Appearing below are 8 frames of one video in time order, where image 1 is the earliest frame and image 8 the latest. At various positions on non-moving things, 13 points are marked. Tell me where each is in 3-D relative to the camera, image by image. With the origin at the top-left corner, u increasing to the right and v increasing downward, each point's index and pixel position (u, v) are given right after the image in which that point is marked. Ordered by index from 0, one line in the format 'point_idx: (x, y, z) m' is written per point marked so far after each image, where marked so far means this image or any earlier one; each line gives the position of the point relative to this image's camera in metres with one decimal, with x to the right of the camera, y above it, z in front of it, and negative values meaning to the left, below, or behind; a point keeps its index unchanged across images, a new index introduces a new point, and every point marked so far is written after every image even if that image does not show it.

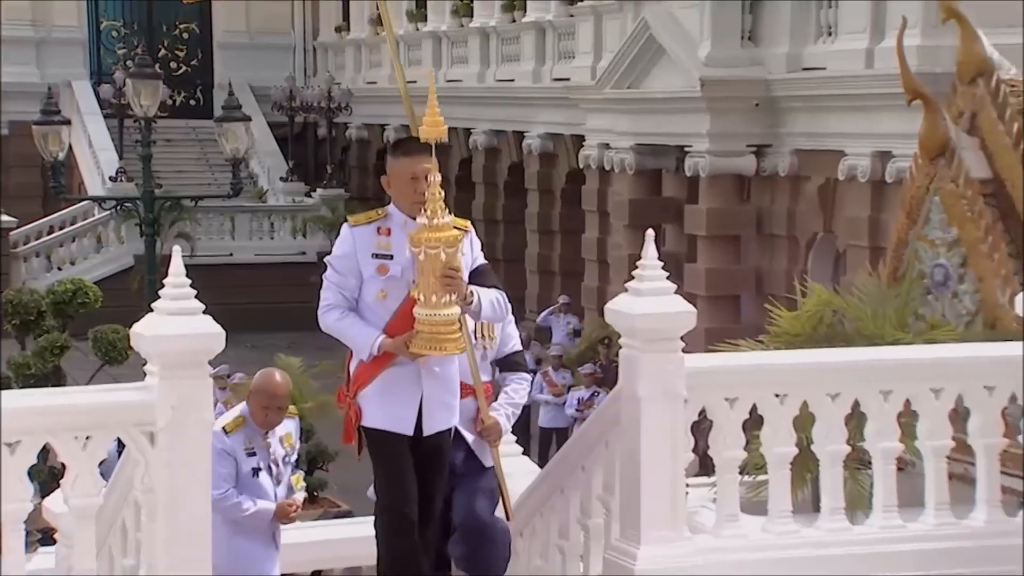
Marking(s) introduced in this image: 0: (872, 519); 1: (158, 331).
0: (+1.2, -0.8, +3.7) m
1: (-1.2, -0.1, +3.7) m
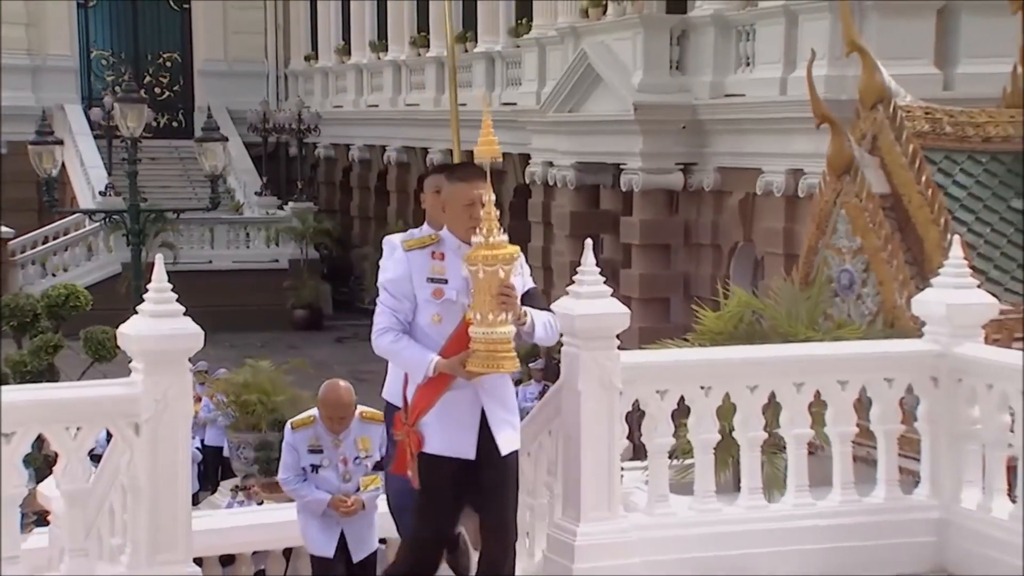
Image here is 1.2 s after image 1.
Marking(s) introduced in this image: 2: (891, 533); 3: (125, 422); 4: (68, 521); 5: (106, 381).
0: (+1.0, -0.8, +4.1) m
1: (-1.4, -0.2, +4.1) m
2: (+1.4, -0.9, +4.1) m
3: (-1.4, -0.5, +4.1) m
4: (-1.6, -0.8, +4.1) m
5: (-1.5, -0.3, +4.1) m
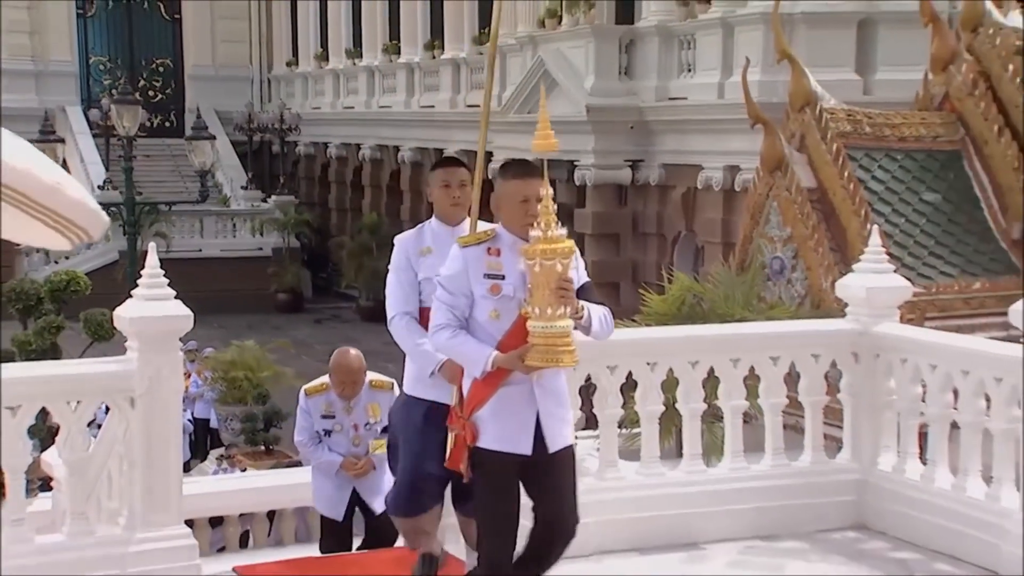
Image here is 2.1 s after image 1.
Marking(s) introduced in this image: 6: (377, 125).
0: (+0.9, -0.7, +4.6) m
1: (-1.5, -0.1, +4.5) m
2: (+1.3, -0.8, +4.6) m
3: (-1.6, -0.4, +4.5) m
4: (-1.8, -0.8, +4.5) m
5: (-1.7, -0.3, +4.5) m
6: (-1.9, +2.2, +16.0) m
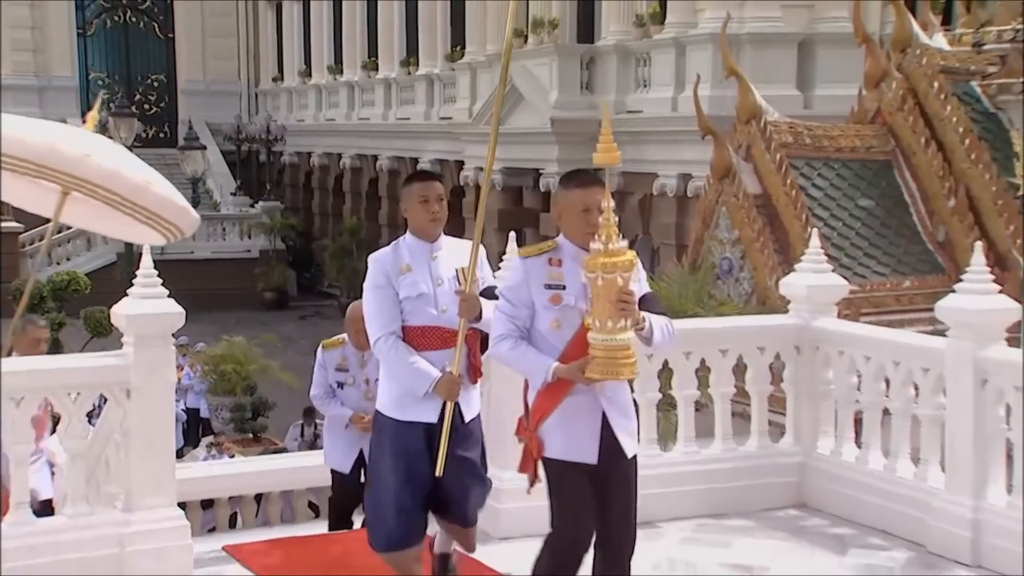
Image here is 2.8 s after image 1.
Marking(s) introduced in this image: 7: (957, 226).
0: (+0.7, -0.7, +5.0) m
1: (-1.7, -0.1, +4.8) m
2: (+1.1, -0.8, +5.0) m
3: (-1.7, -0.4, +4.9) m
4: (-1.9, -0.8, +4.8) m
5: (-1.8, -0.3, +4.9) m
6: (-2.3, +2.2, +16.4) m
7: (+2.1, +0.3, +5.4) m
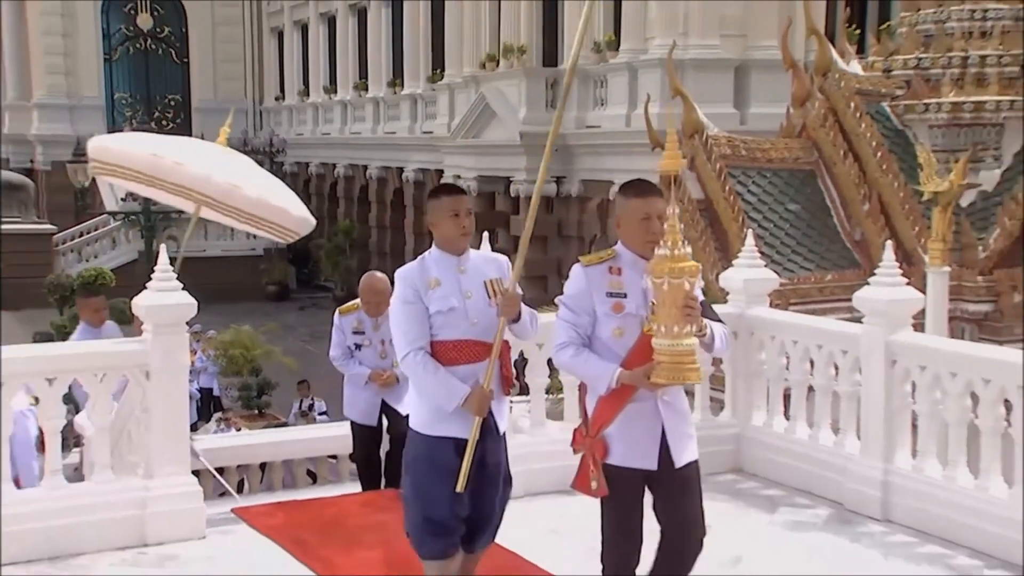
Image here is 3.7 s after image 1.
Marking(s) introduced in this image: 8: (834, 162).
0: (+0.6, -0.7, +5.7) m
1: (-1.8, -0.1, +5.5) m
2: (+1.0, -0.8, +5.7) m
3: (-1.9, -0.4, +5.6) m
4: (-2.1, -0.8, +5.5) m
5: (-1.9, -0.3, +5.6) m
6: (-2.5, +2.3, +17.0) m
7: (+2.0, +0.3, +6.1) m
8: (+1.8, +0.7, +6.2) m
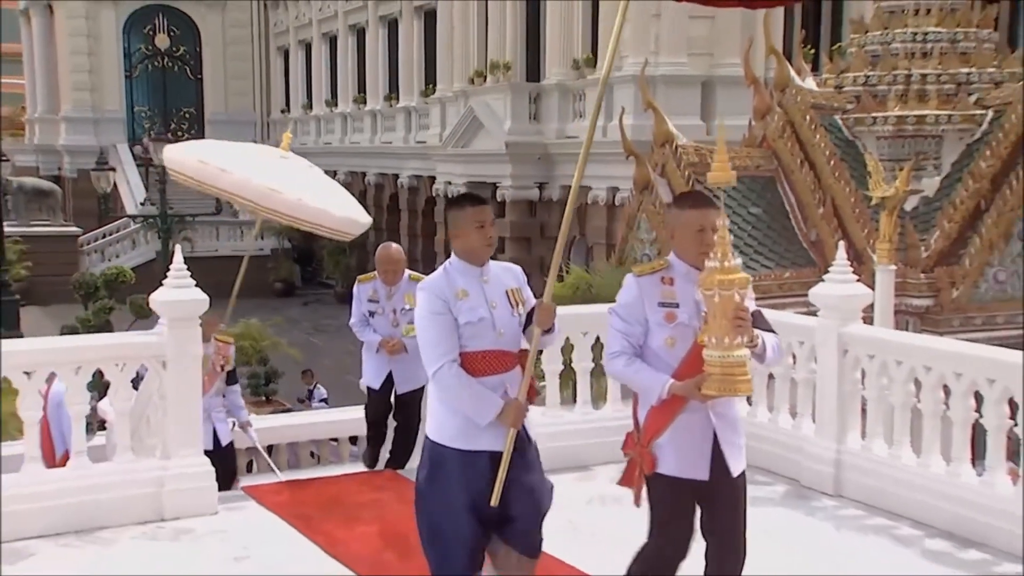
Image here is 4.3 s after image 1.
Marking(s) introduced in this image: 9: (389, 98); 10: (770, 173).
0: (+0.5, -0.7, +6.2) m
1: (-1.9, 0.0, +6.0) m
2: (+0.9, -0.8, +6.2) m
3: (-1.9, -0.4, +6.1) m
4: (-2.1, -0.7, +6.0) m
5: (-2.0, -0.2, +6.1) m
6: (-2.7, +2.3, +17.6) m
7: (+1.9, +0.4, +6.6) m
8: (+1.7, +0.7, +6.8) m
9: (-1.9, +3.1, +17.3) m
10: (+1.6, +0.7, +6.9) m
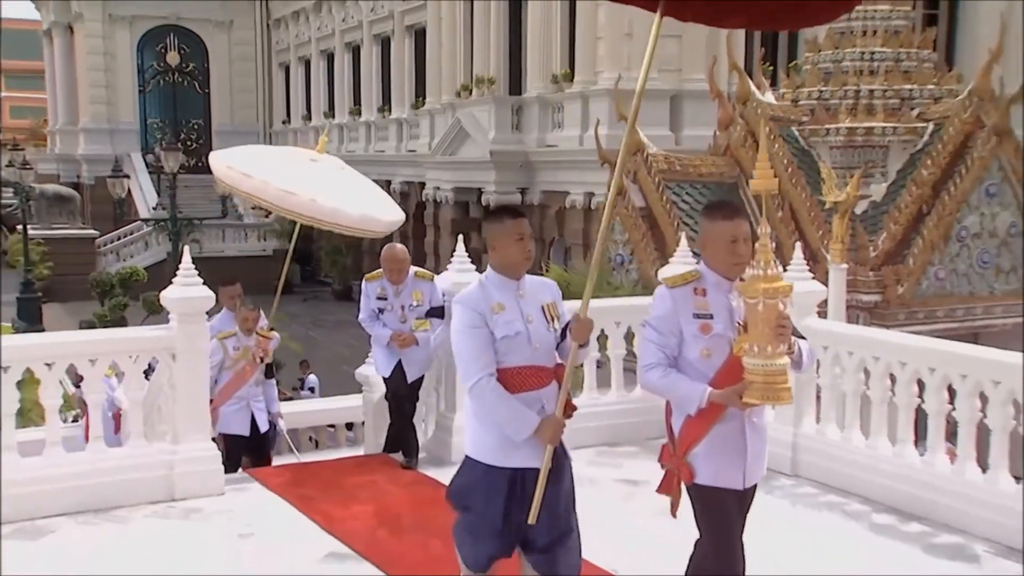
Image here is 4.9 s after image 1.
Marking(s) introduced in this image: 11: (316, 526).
0: (+0.4, -0.6, +6.7) m
1: (-2.0, 0.0, +6.5) m
2: (+0.8, -0.8, +6.8) m
3: (-2.0, -0.4, +6.6) m
4: (-2.2, -0.7, +6.5) m
5: (-2.1, -0.2, +6.6) m
6: (-2.9, +2.4, +18.0) m
7: (+1.8, +0.4, +7.2) m
8: (+1.6, +0.7, +7.3) m
9: (-2.1, +3.1, +17.8) m
10: (+1.5, +0.7, +7.4) m
11: (-1.1, -1.3, +6.1) m
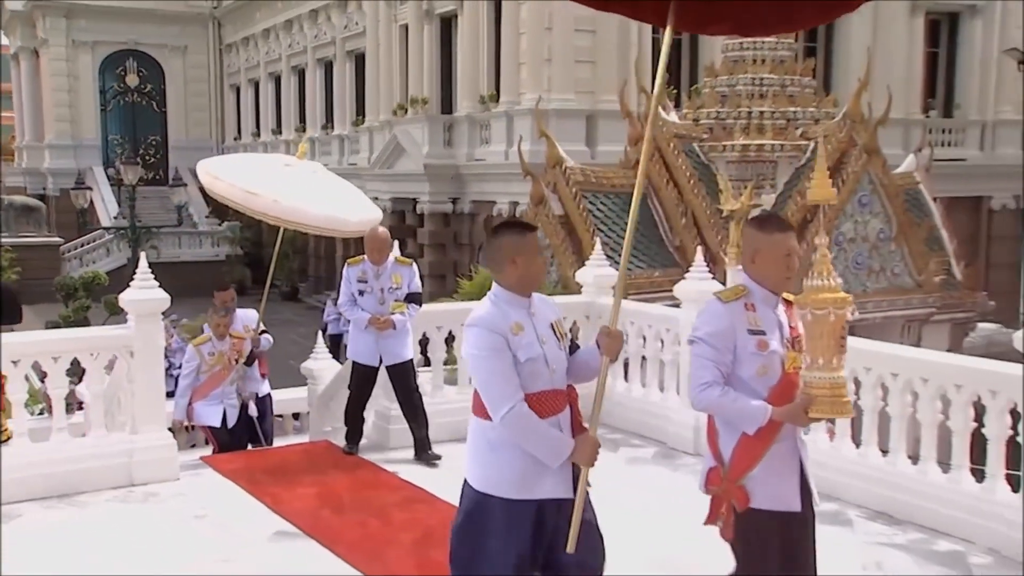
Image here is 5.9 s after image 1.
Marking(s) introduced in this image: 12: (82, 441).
0: (0.0, -0.6, +7.5) m
1: (-2.4, 0.0, +7.1) m
2: (+0.4, -0.8, +7.5) m
3: (-2.5, -0.4, +7.2) m
4: (-2.7, -0.7, +7.1) m
5: (-2.5, -0.2, +7.2) m
6: (-3.9, +2.3, +18.6) m
7: (+1.3, +0.4, +7.9) m
8: (+1.1, +0.7, +8.1) m
9: (-3.1, +3.1, +18.4) m
10: (+1.0, +0.7, +8.2) m
11: (-1.5, -1.3, +6.7) m
12: (-2.7, -1.0, +7.1) m
